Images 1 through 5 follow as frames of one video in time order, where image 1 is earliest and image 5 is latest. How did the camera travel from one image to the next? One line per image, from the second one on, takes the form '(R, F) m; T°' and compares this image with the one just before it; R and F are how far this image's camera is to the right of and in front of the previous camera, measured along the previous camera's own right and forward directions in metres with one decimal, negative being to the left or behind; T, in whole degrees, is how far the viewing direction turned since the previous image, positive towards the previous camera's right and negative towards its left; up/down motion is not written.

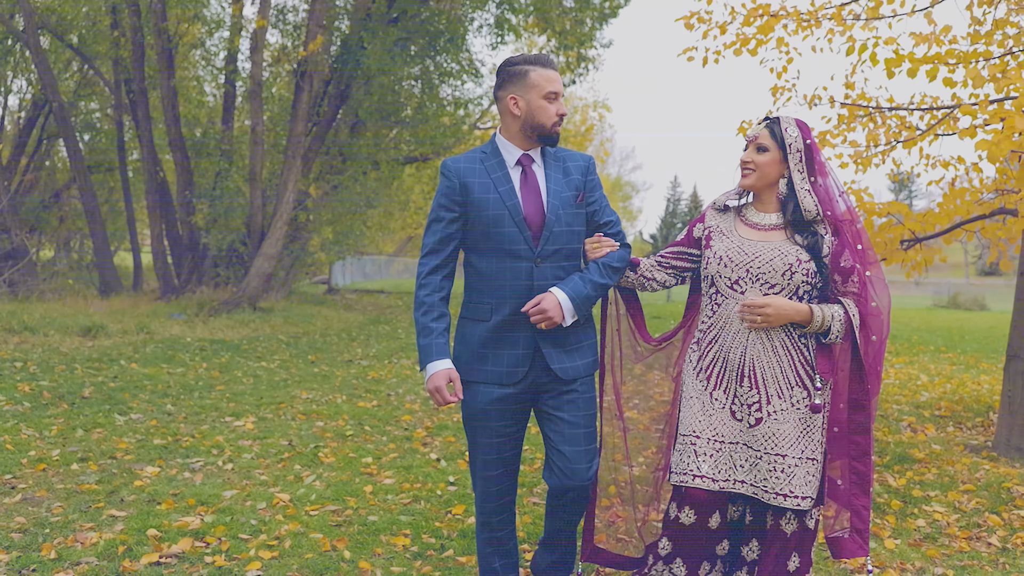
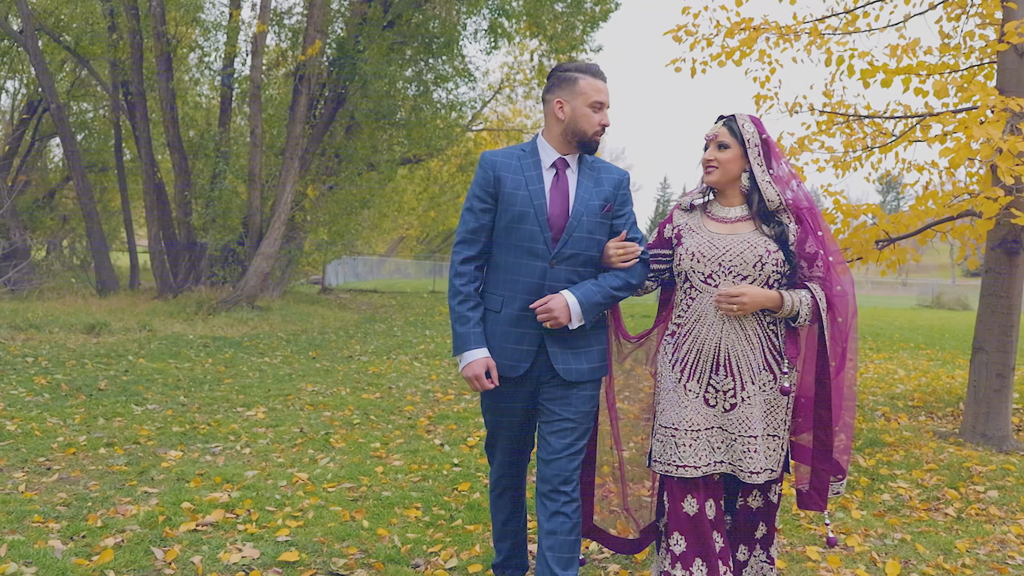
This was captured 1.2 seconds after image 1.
(-0.1, -0.4) m; +1°
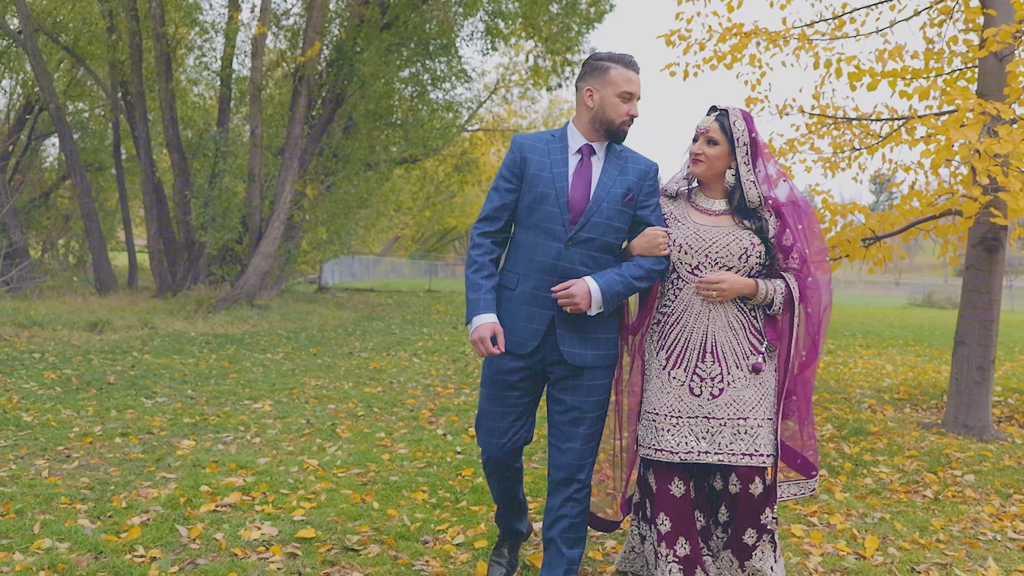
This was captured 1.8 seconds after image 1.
(0.0, -0.2) m; 0°
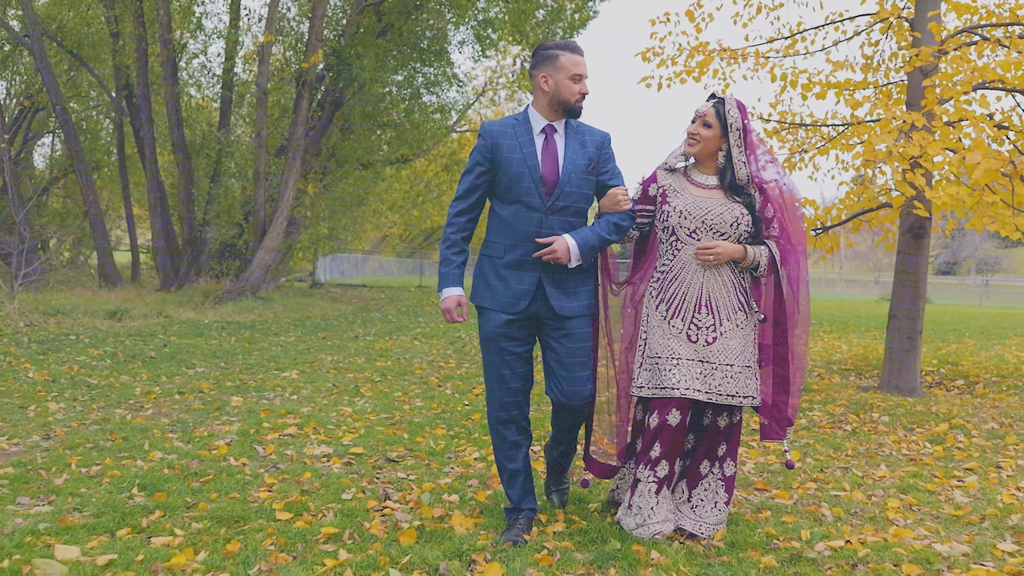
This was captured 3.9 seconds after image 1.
(-0.1, -1.1) m; +1°
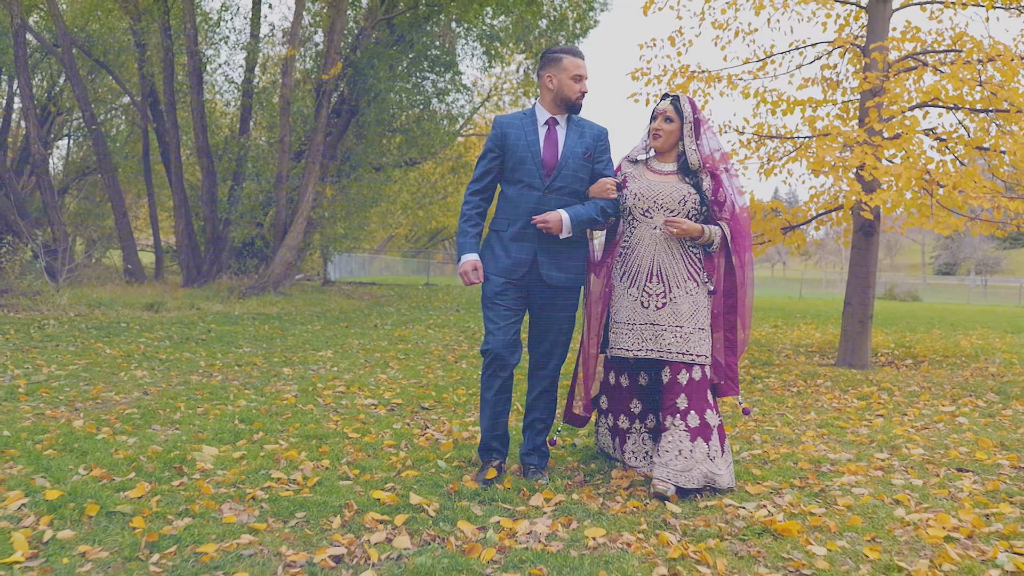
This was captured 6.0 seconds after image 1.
(0.0, -1.3) m; 0°
